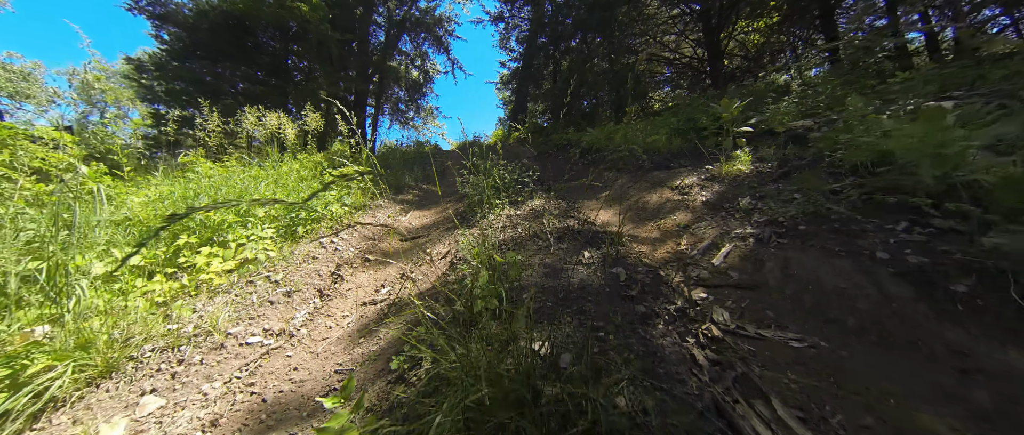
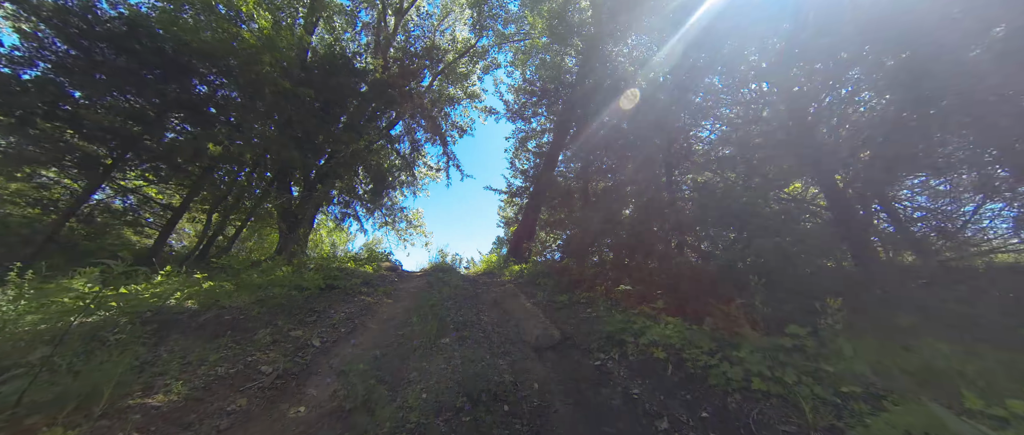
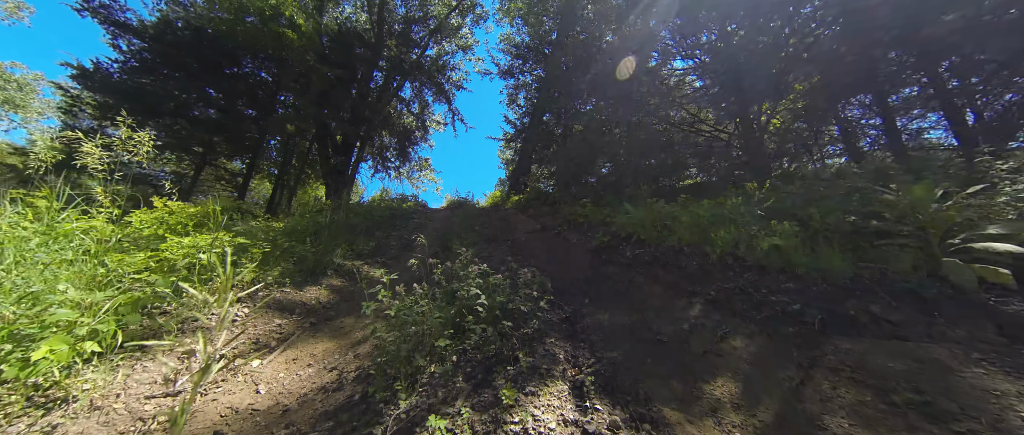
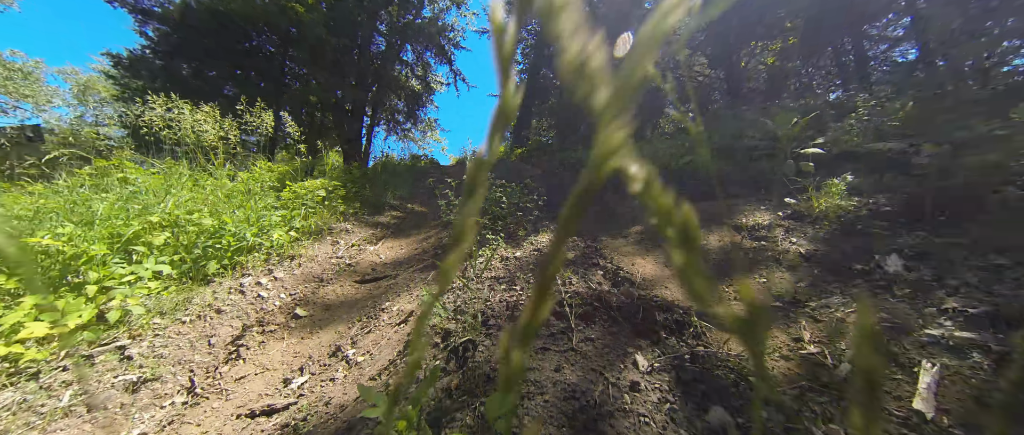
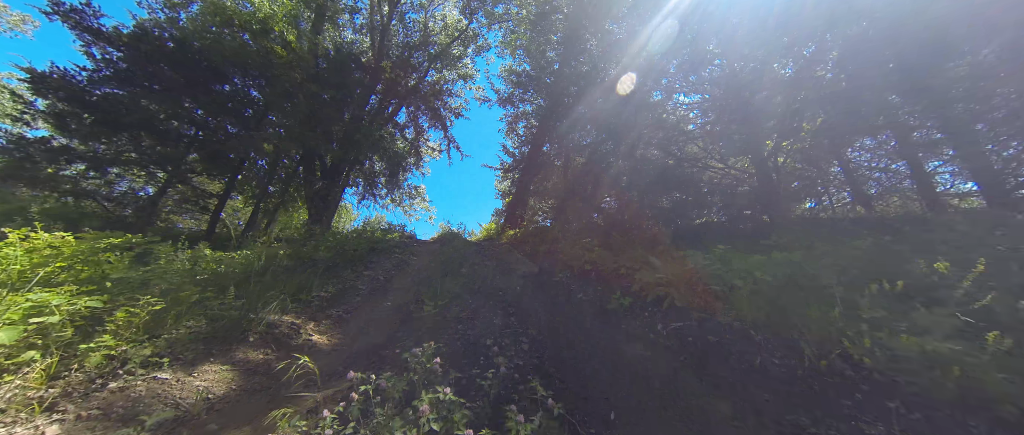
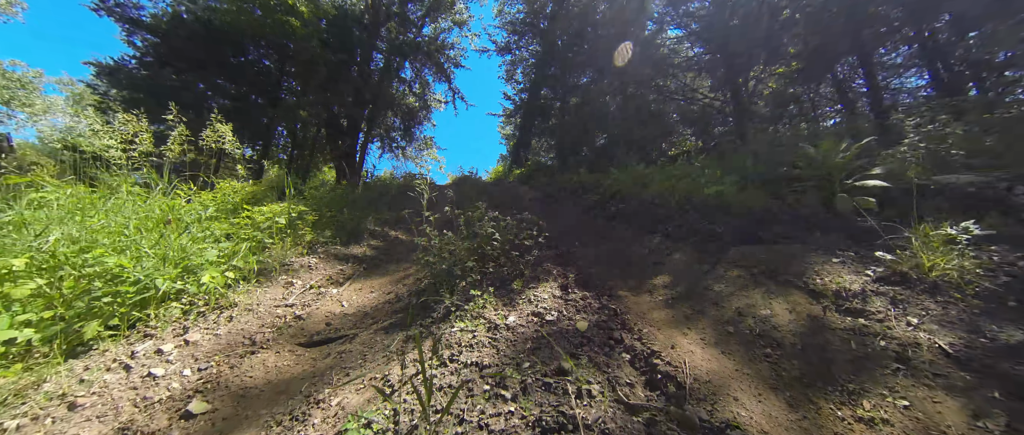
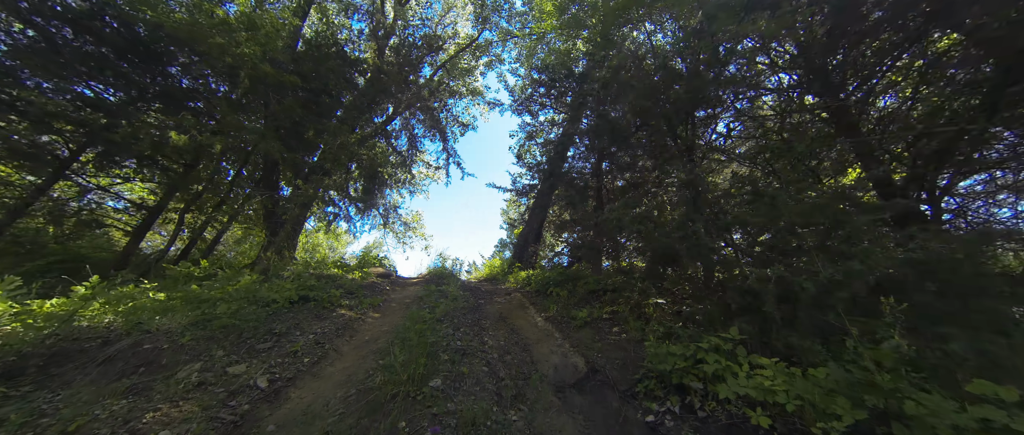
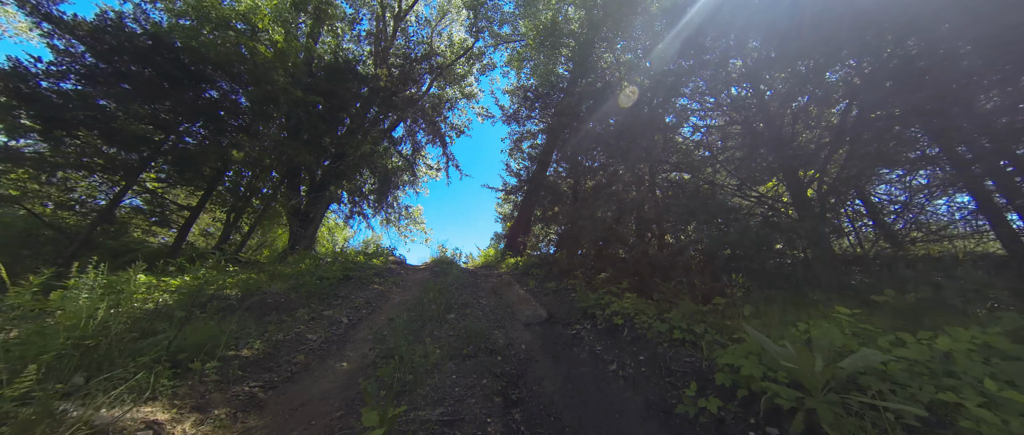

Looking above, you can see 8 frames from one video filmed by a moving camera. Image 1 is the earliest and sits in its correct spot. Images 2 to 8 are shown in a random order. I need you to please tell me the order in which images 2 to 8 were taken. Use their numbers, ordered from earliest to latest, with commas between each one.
4, 6, 3, 5, 8, 2, 7
